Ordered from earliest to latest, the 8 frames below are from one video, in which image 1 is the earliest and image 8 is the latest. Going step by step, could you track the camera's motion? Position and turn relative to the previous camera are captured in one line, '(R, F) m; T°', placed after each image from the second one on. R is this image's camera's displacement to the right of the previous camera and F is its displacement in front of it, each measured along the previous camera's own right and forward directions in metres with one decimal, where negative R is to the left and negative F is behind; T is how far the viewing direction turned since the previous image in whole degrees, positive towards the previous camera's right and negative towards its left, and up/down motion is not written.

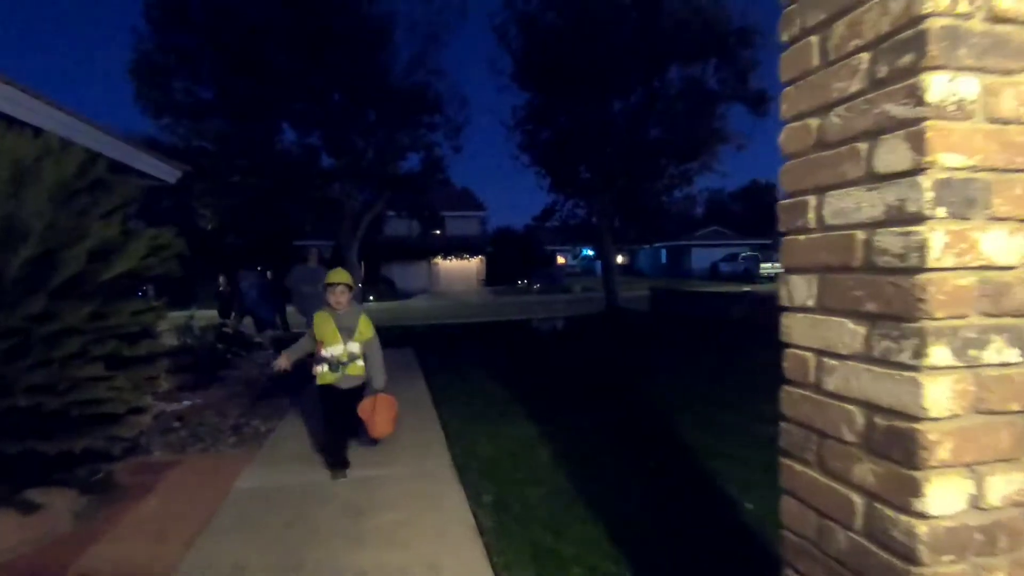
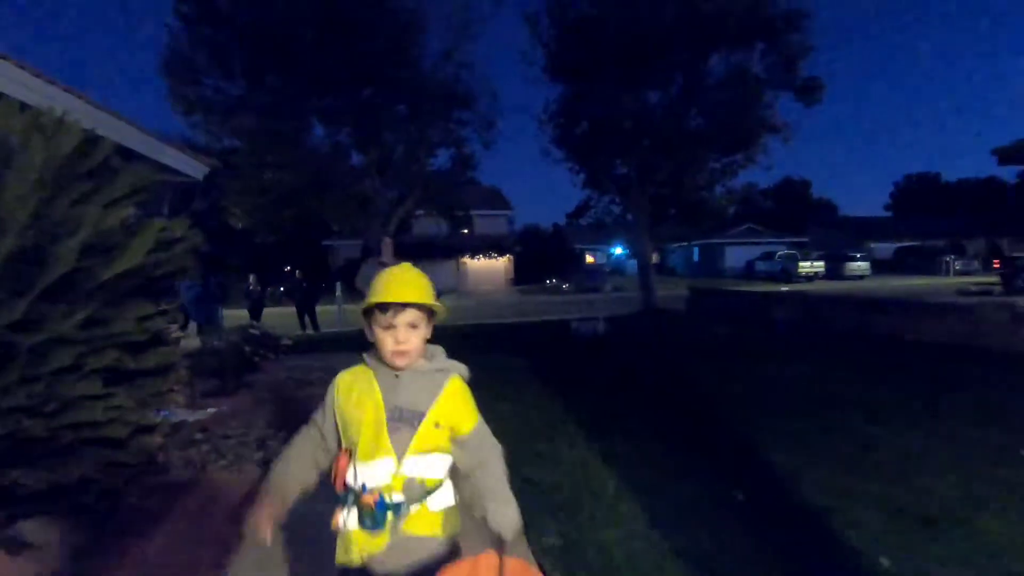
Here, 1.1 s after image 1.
(-0.2, +0.8) m; -2°
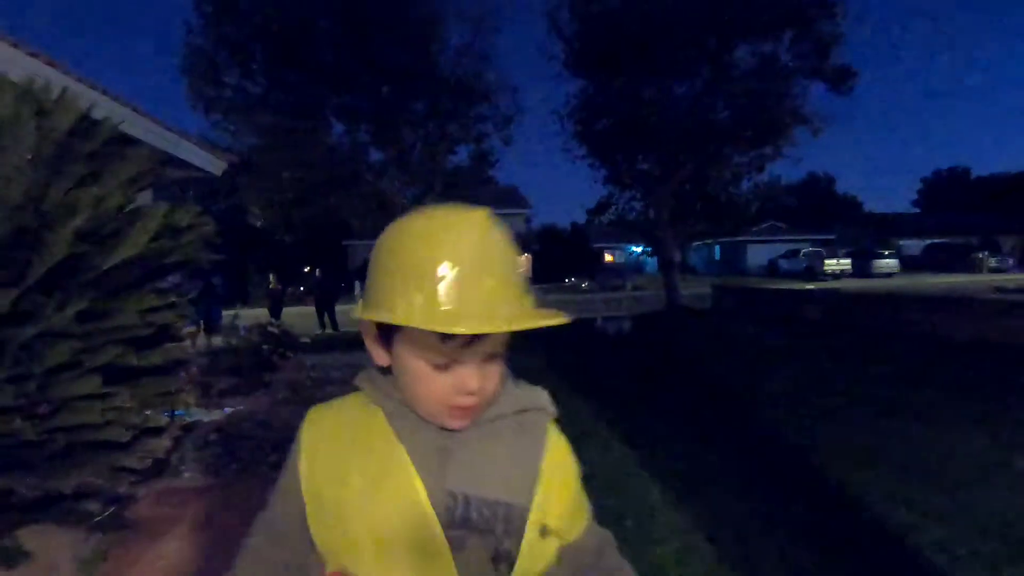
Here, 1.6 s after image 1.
(-0.1, +0.4) m; -1°
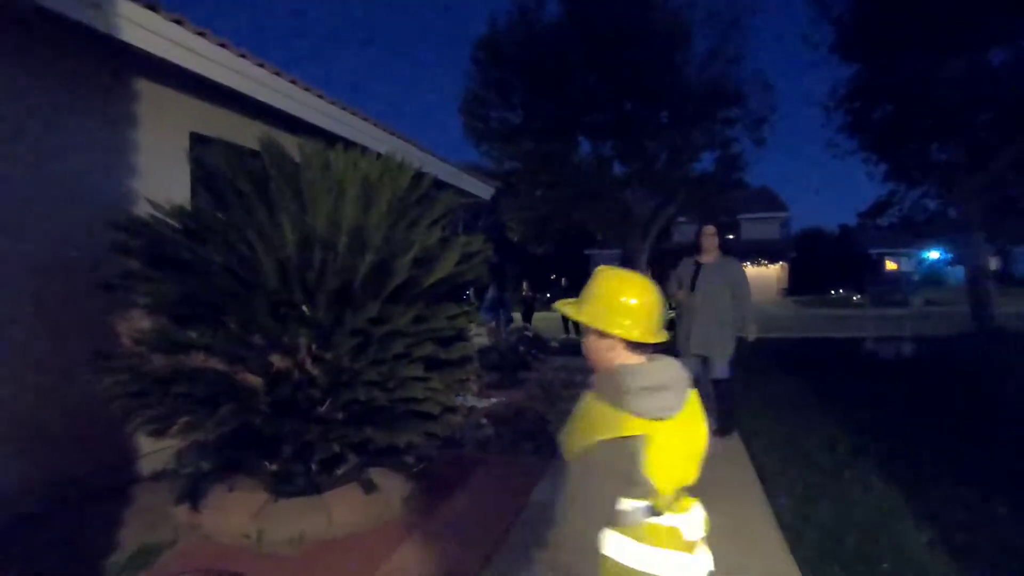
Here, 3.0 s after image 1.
(+0.2, -1.3) m; -14°
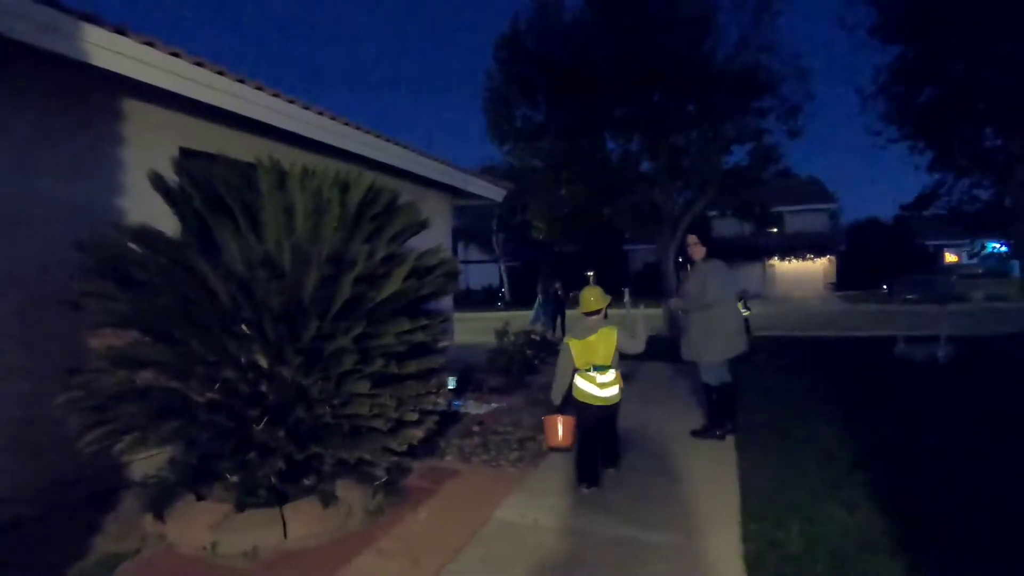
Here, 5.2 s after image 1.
(+0.5, 0.0) m; -3°
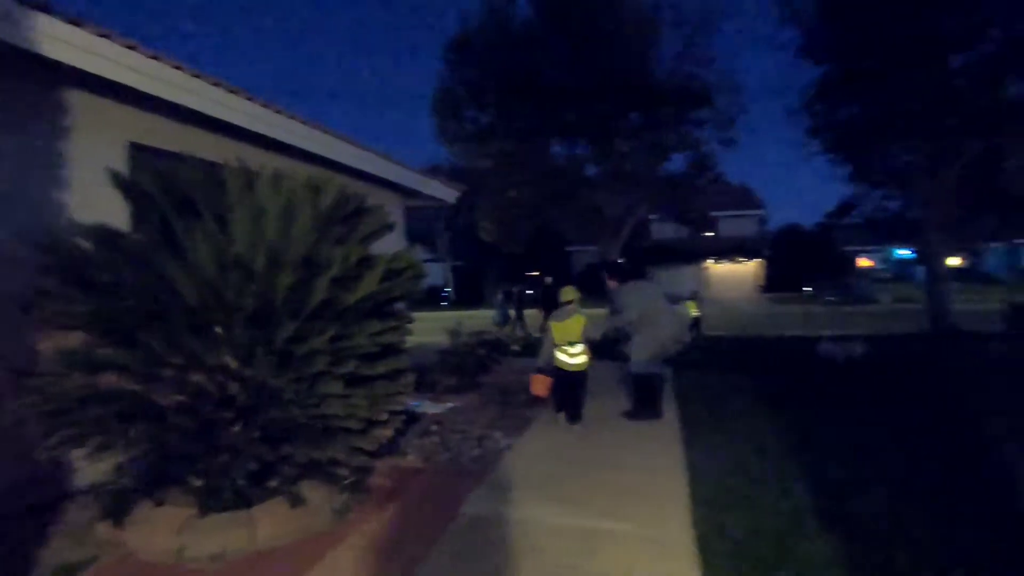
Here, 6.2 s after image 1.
(-0.2, 0.0) m; +4°
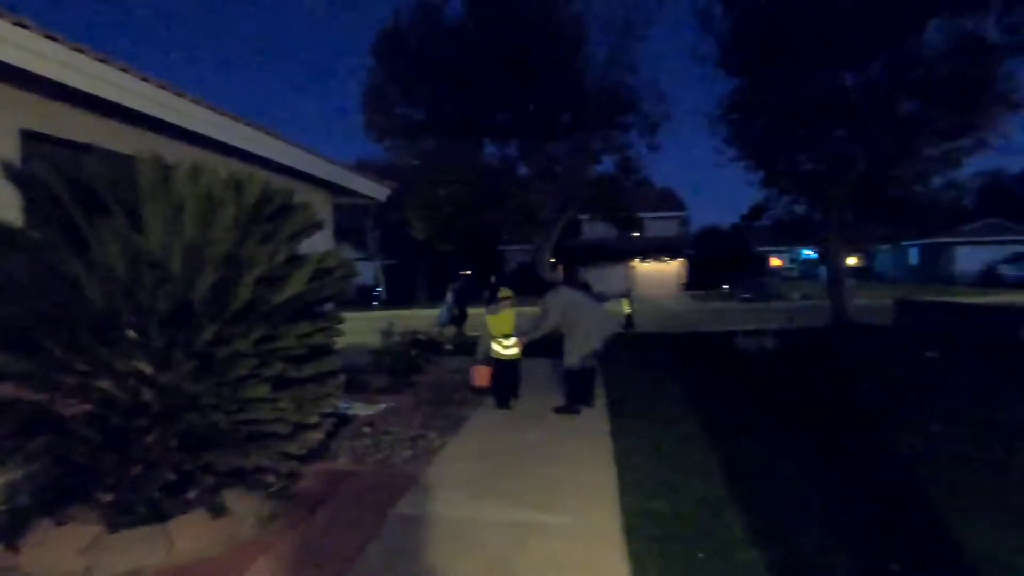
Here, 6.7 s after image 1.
(0.0, +0.1) m; +4°
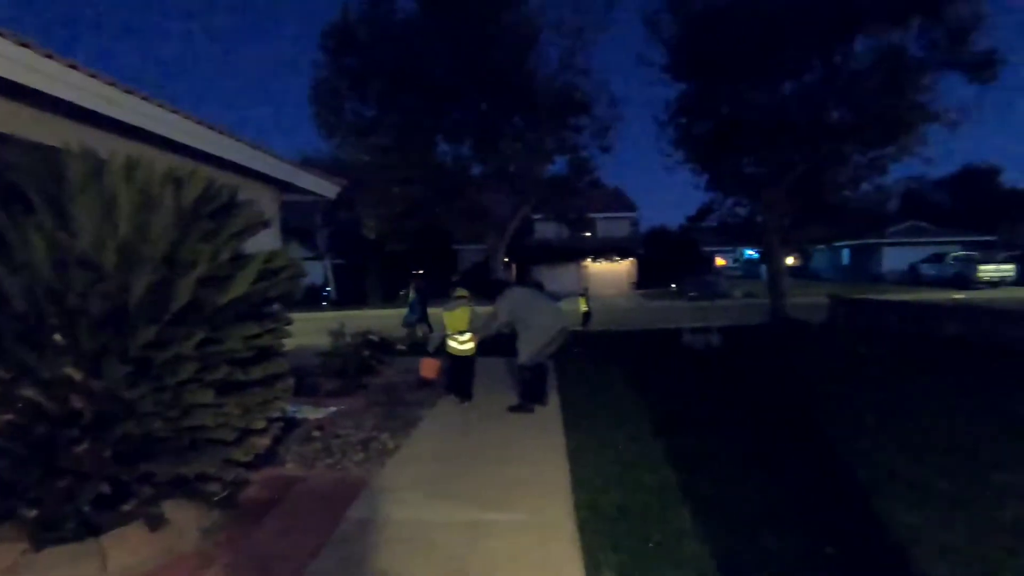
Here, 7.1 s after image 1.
(0.0, +0.2) m; +3°
